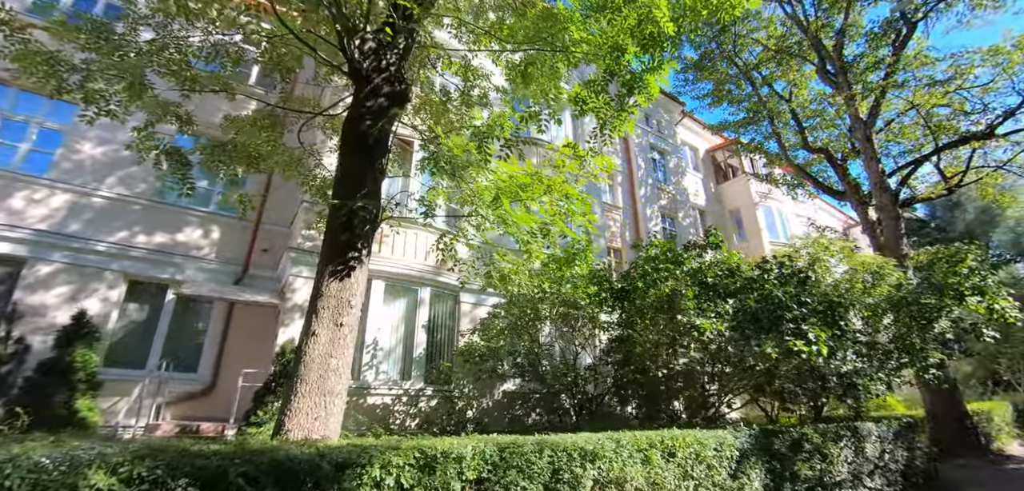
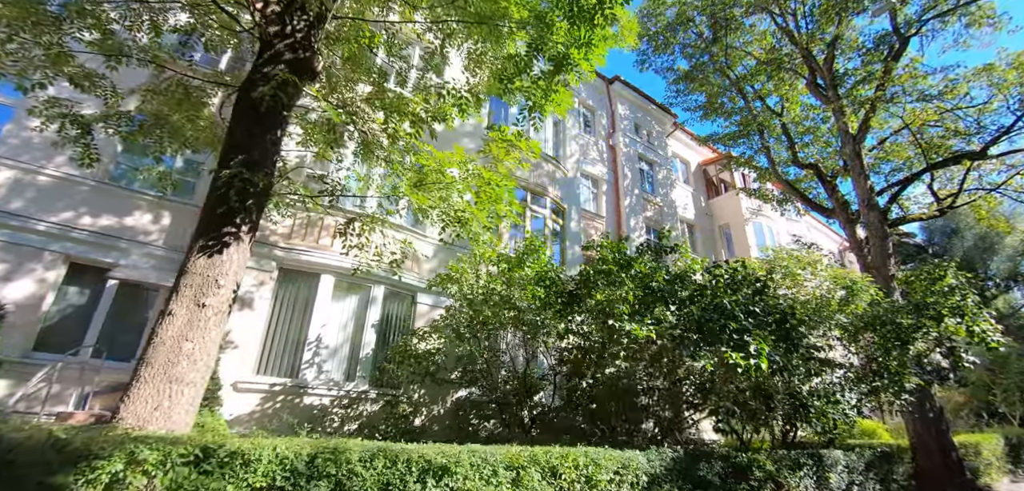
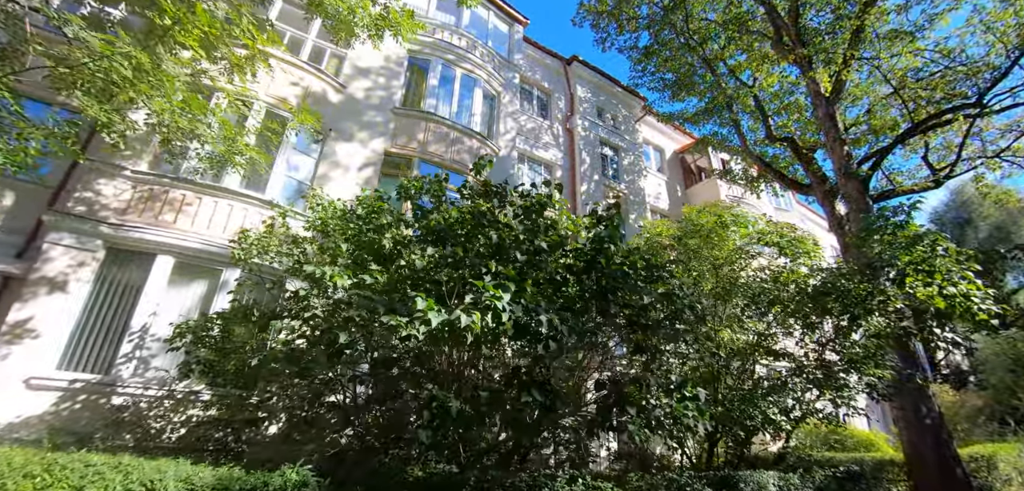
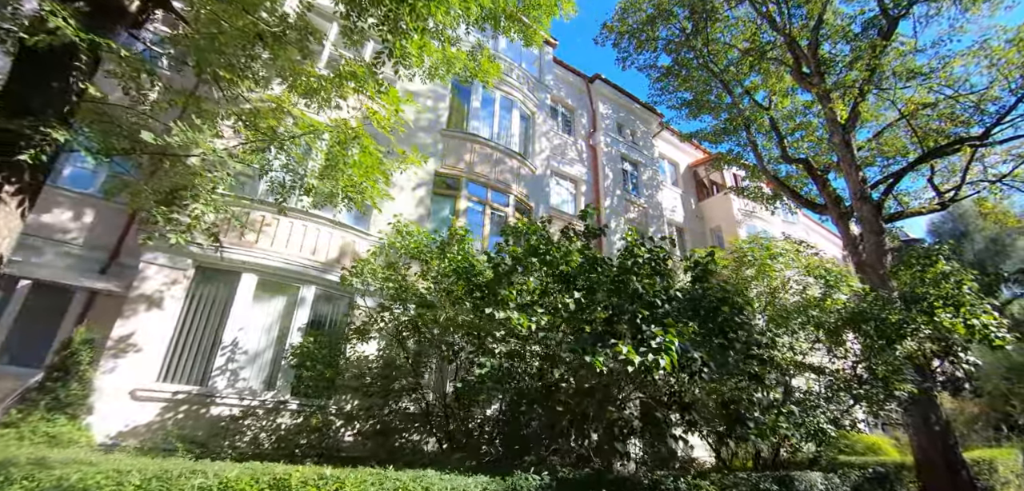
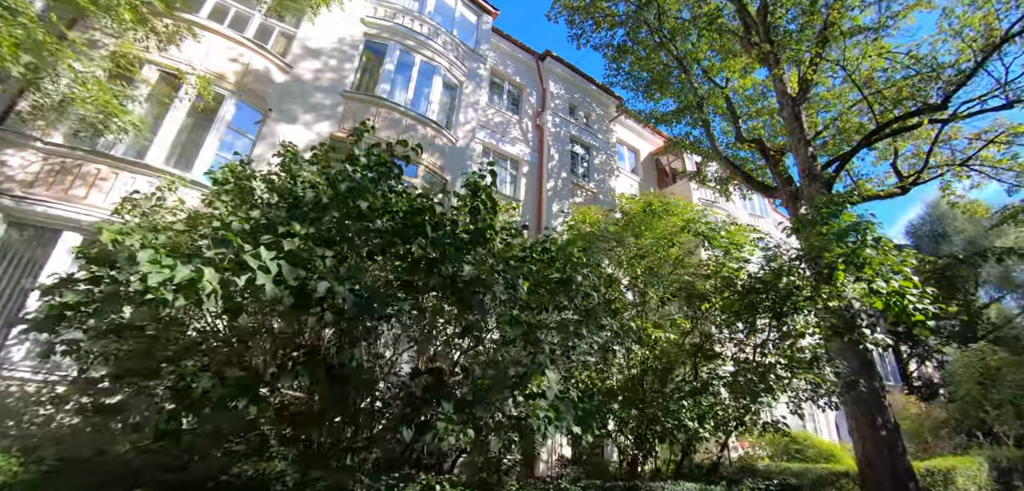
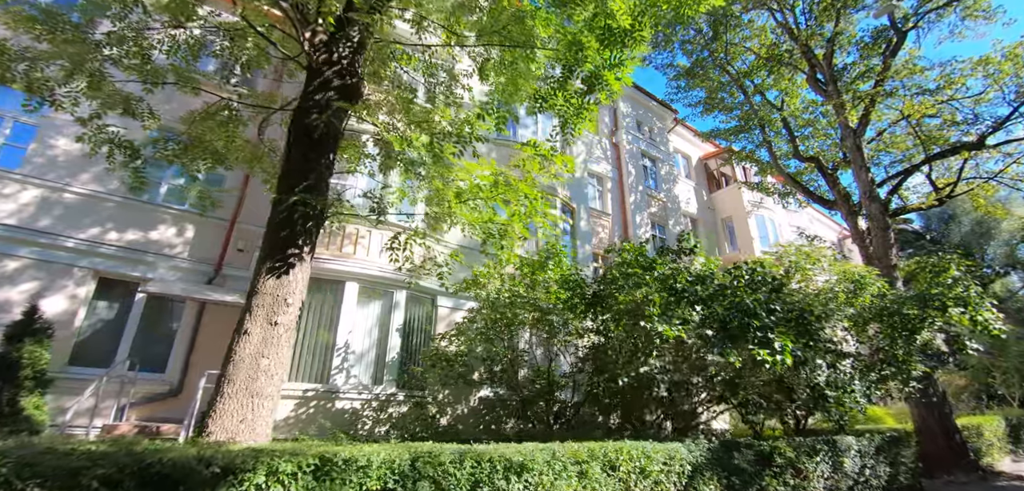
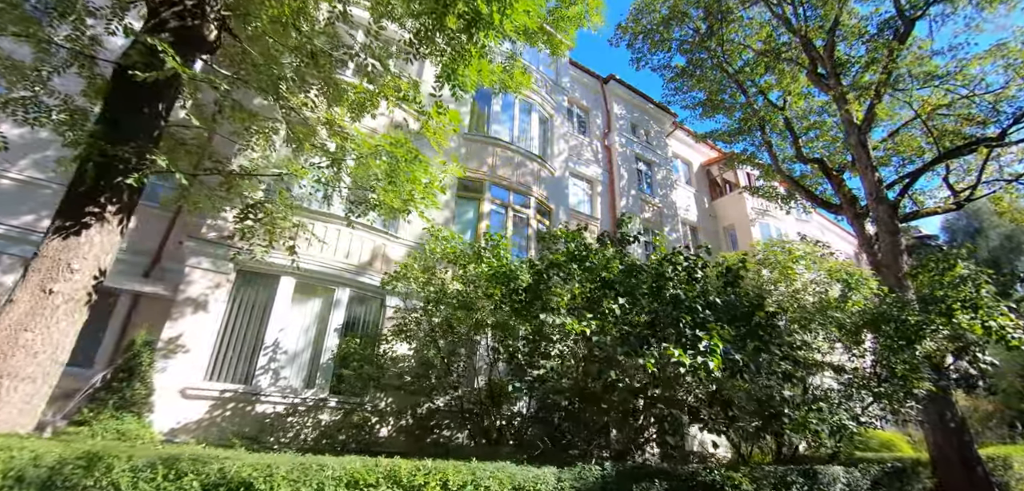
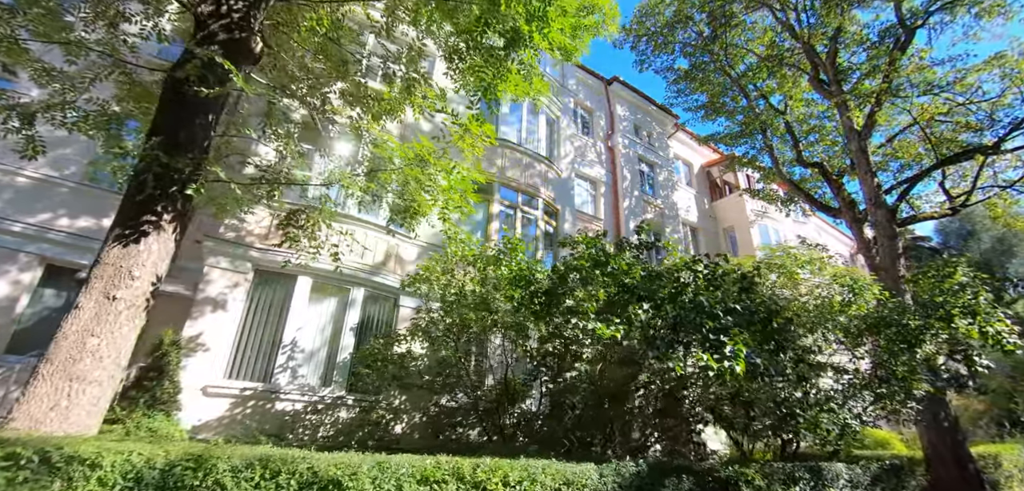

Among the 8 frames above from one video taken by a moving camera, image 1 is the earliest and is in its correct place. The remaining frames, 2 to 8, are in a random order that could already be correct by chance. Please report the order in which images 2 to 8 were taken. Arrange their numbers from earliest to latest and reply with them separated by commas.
6, 2, 8, 7, 4, 3, 5
